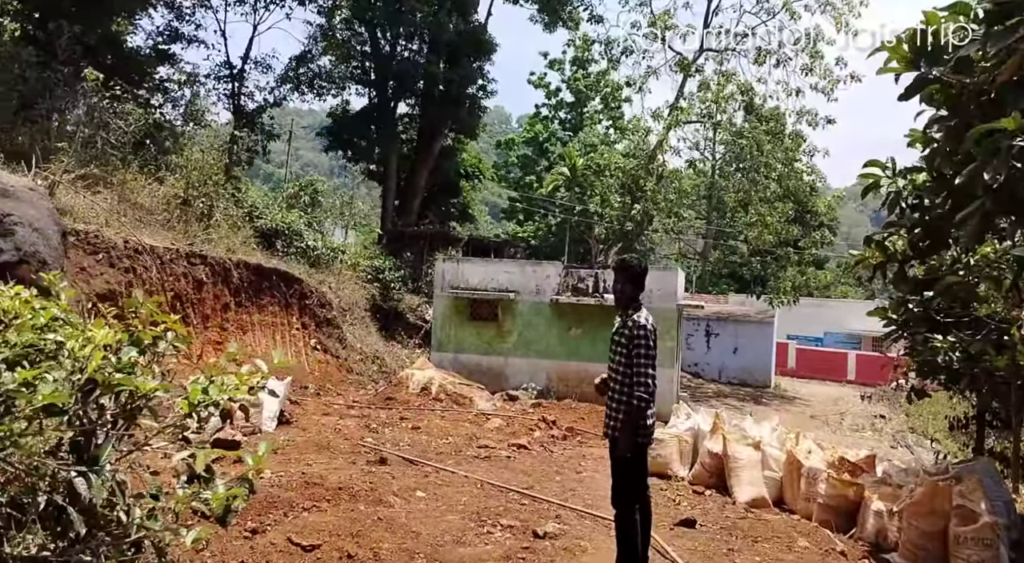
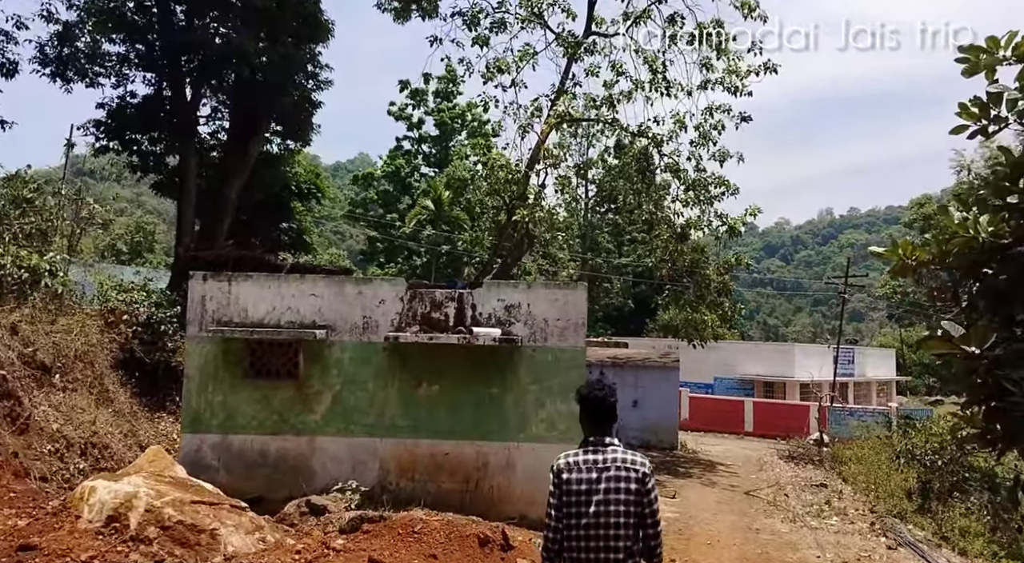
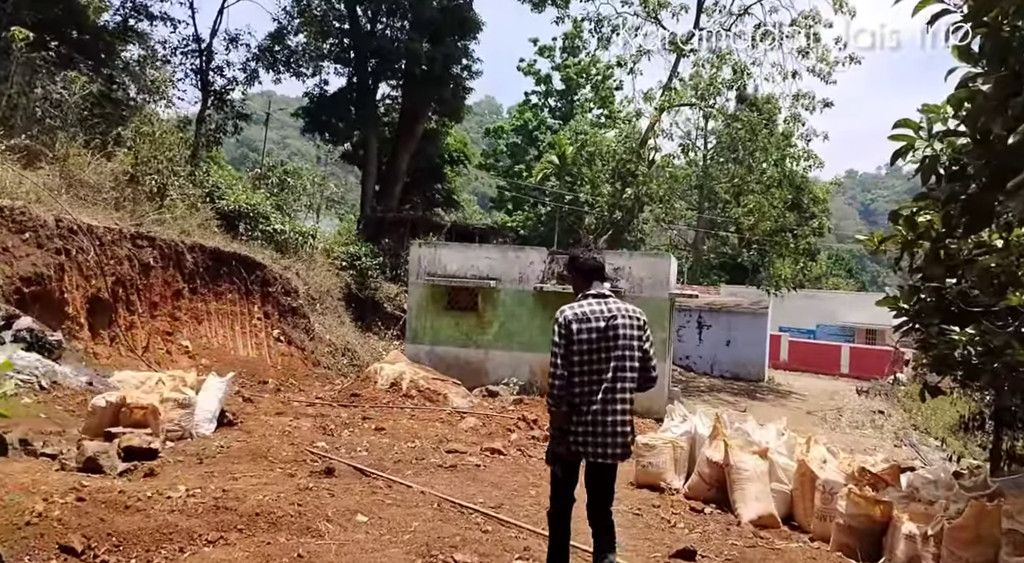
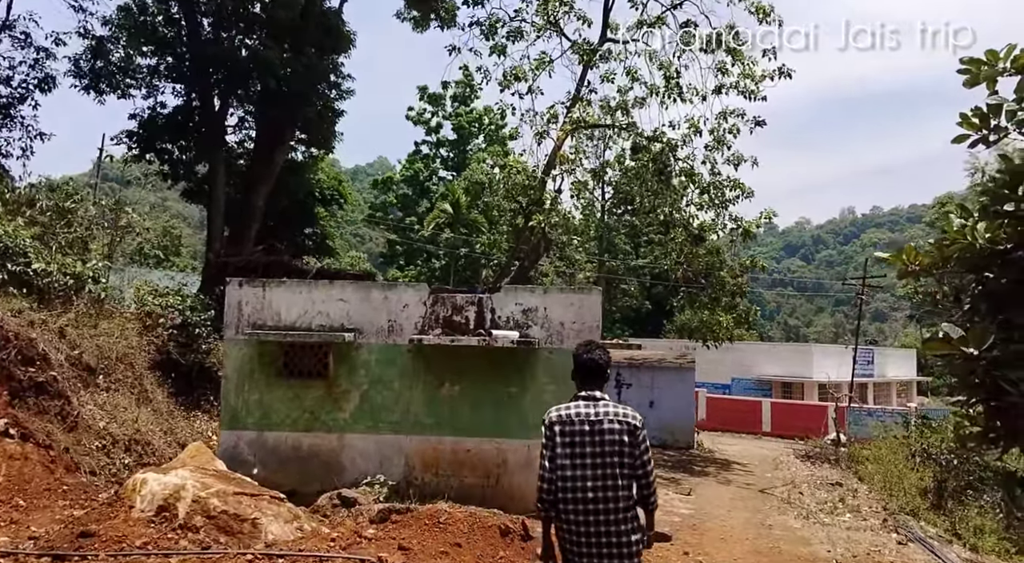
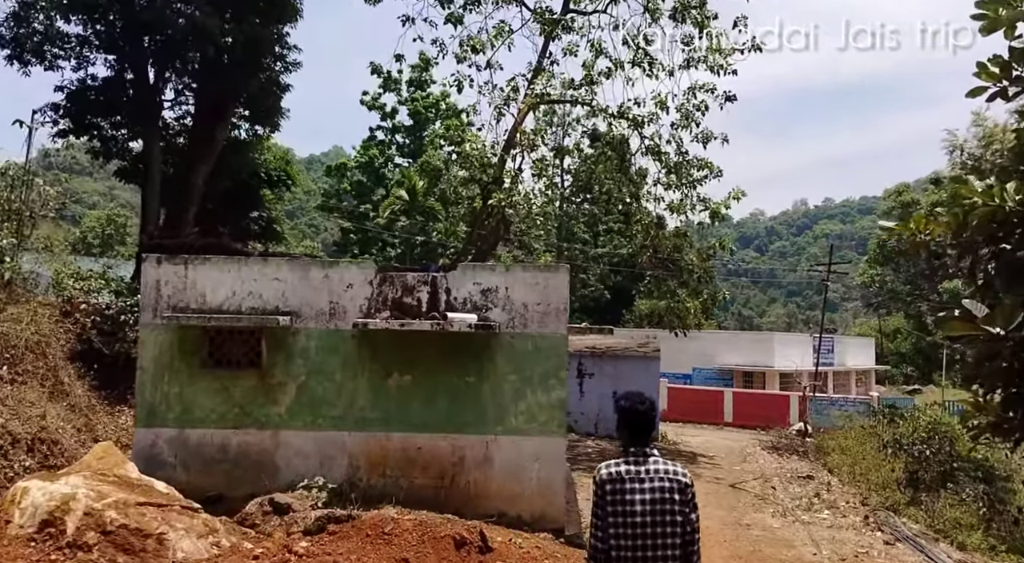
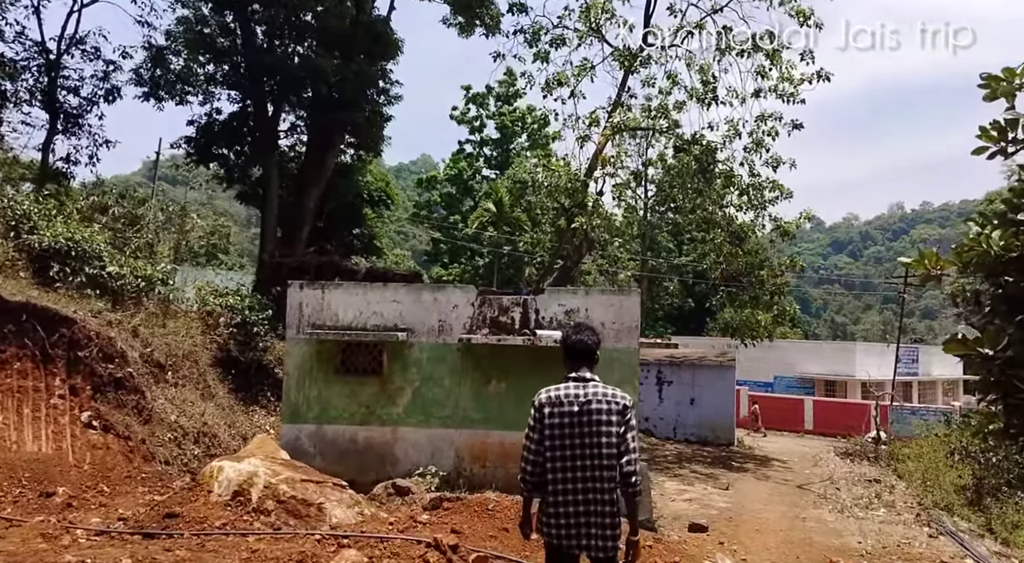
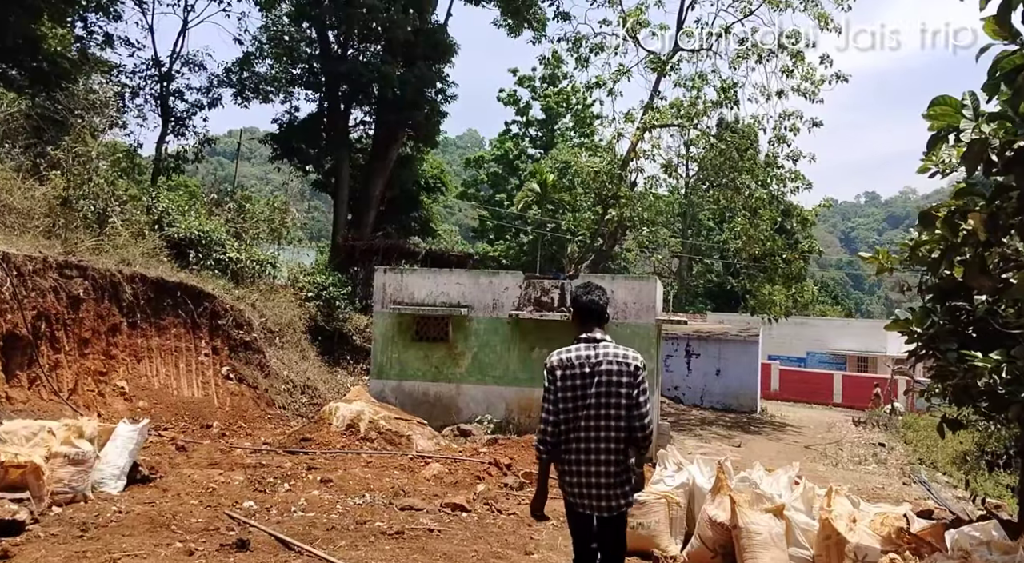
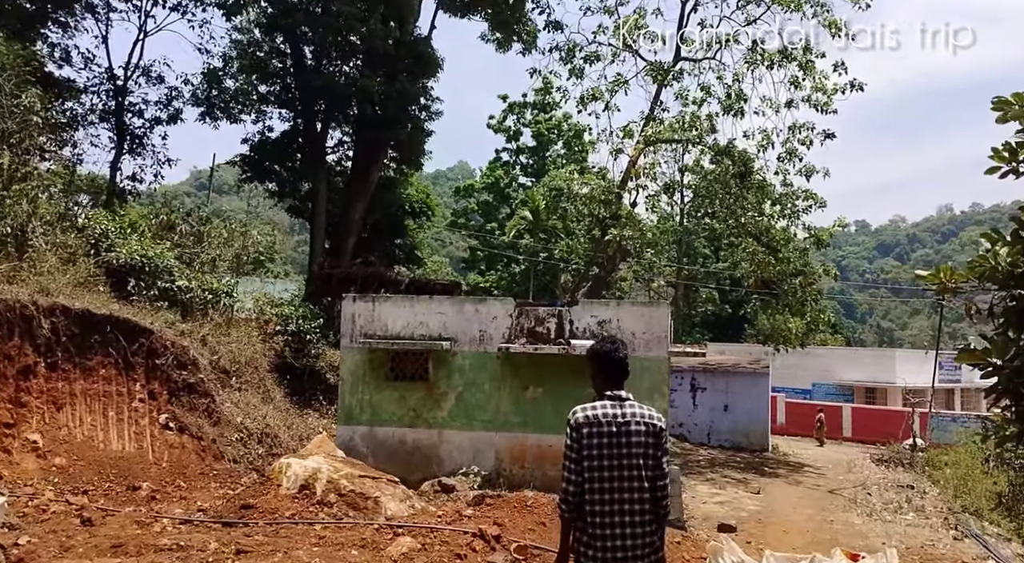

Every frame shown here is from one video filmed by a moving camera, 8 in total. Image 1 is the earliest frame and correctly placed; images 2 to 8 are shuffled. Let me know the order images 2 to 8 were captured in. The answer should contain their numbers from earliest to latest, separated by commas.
3, 7, 8, 6, 4, 2, 5
